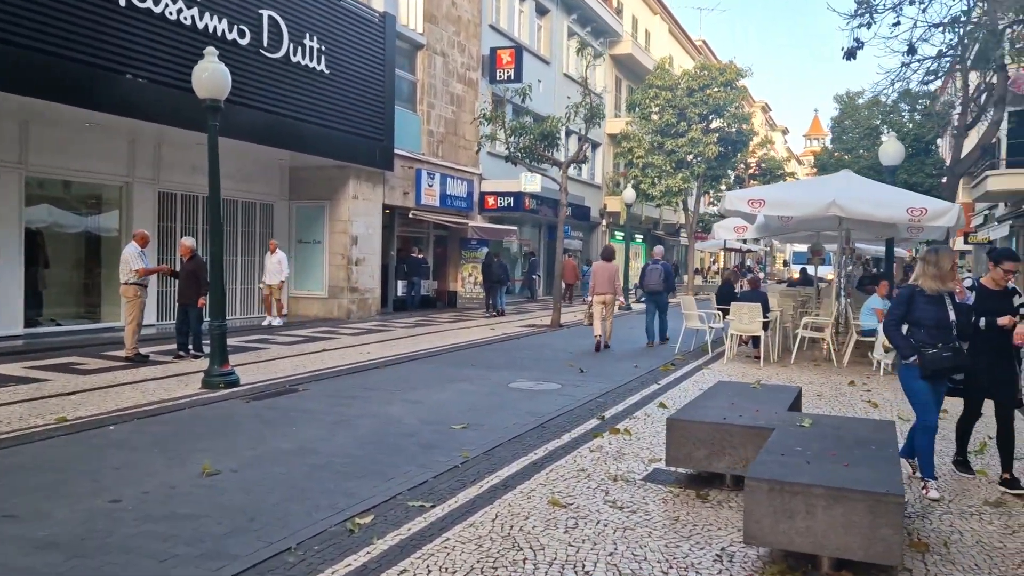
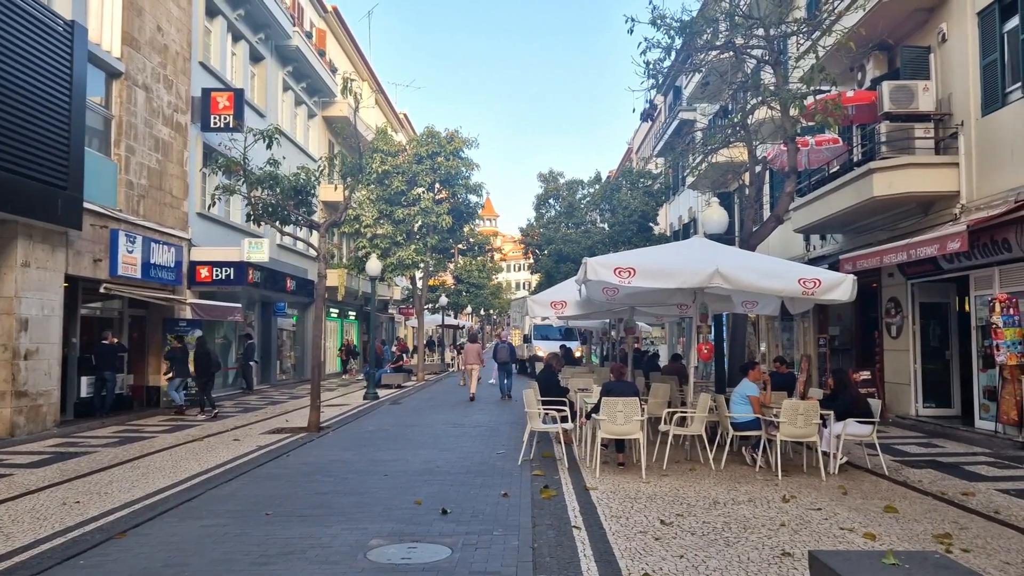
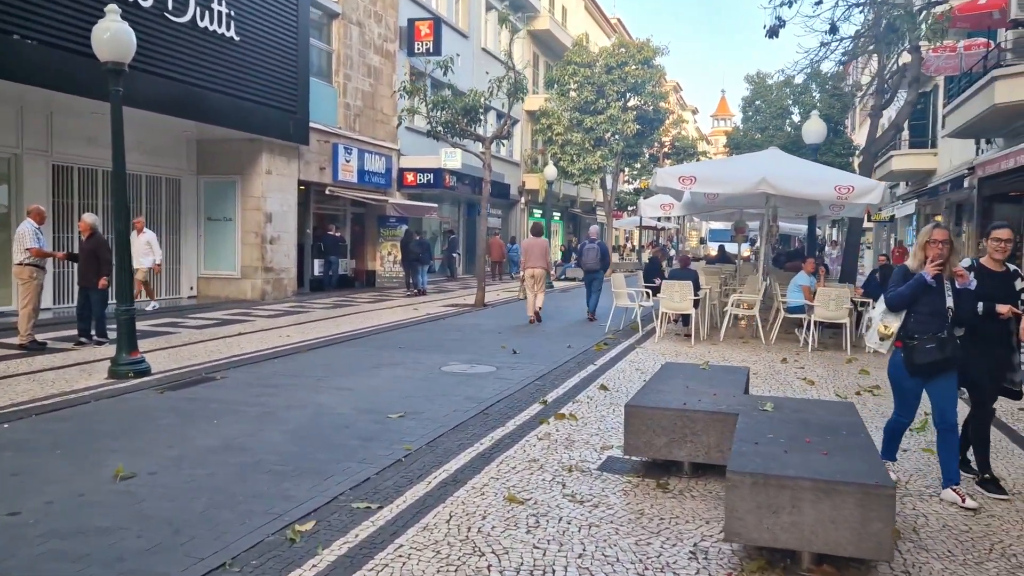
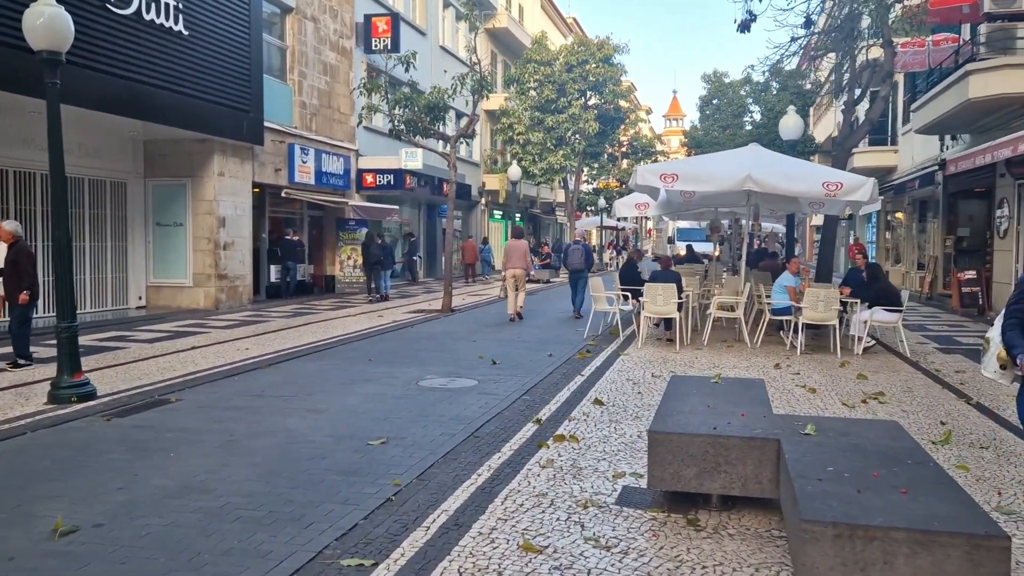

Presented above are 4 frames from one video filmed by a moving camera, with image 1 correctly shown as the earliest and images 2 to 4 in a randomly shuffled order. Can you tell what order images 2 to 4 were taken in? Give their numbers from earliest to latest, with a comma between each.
3, 4, 2
